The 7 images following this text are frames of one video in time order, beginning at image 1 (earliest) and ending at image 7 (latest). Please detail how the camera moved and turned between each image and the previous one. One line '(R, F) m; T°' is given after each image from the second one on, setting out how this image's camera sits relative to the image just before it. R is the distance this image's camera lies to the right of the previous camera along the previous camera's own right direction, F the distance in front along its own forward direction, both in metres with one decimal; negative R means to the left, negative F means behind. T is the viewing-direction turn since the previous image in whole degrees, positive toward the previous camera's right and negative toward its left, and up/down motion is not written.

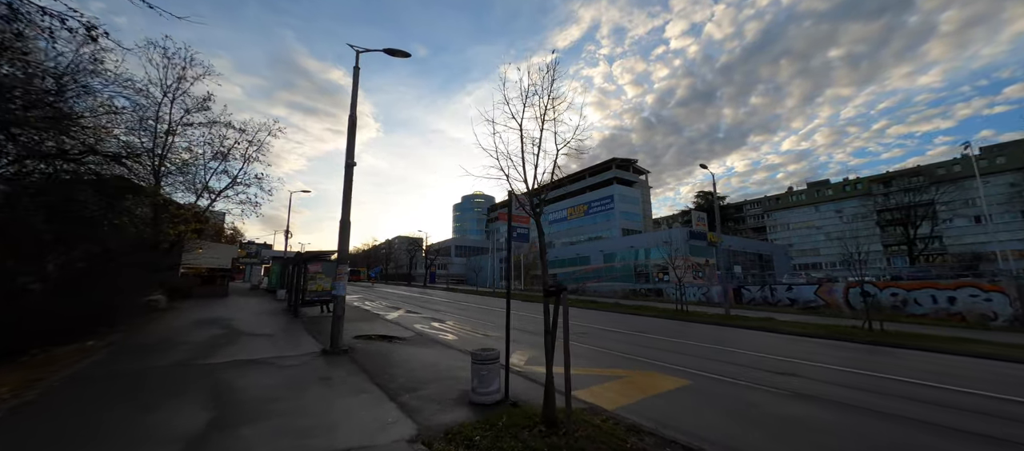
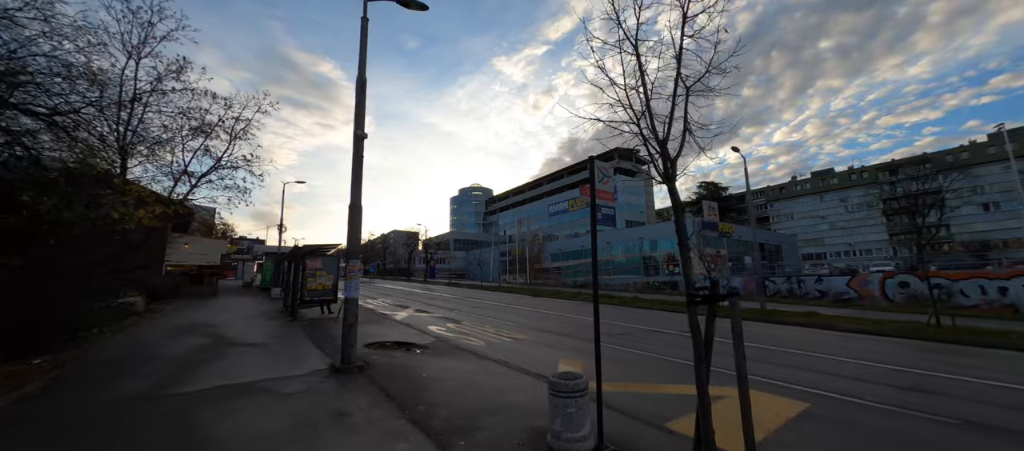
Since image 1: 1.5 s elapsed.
(-1.2, +1.7) m; +1°
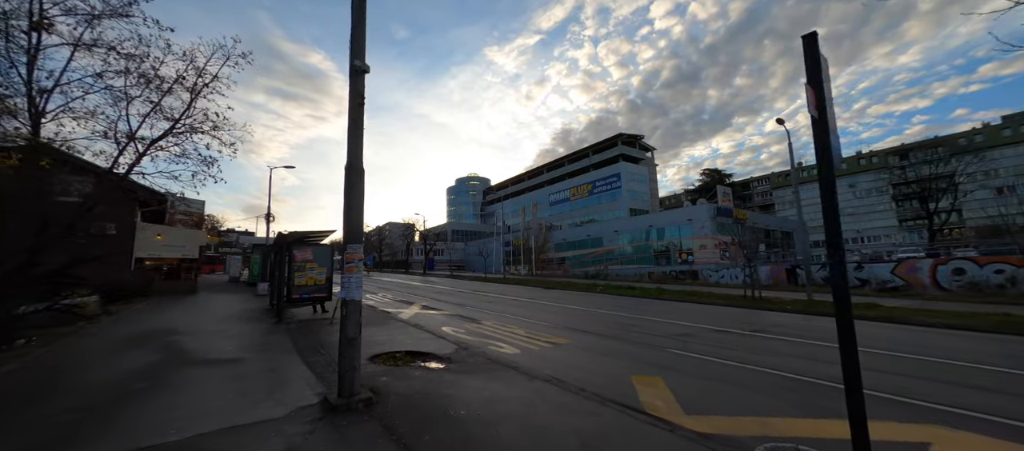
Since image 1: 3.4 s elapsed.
(-1.1, +2.2) m; +1°
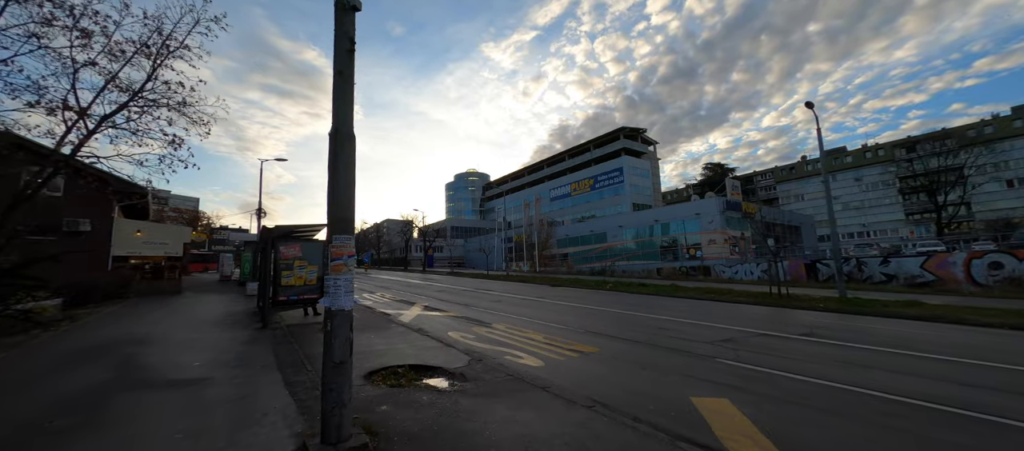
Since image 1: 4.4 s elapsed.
(-0.5, +1.3) m; 0°
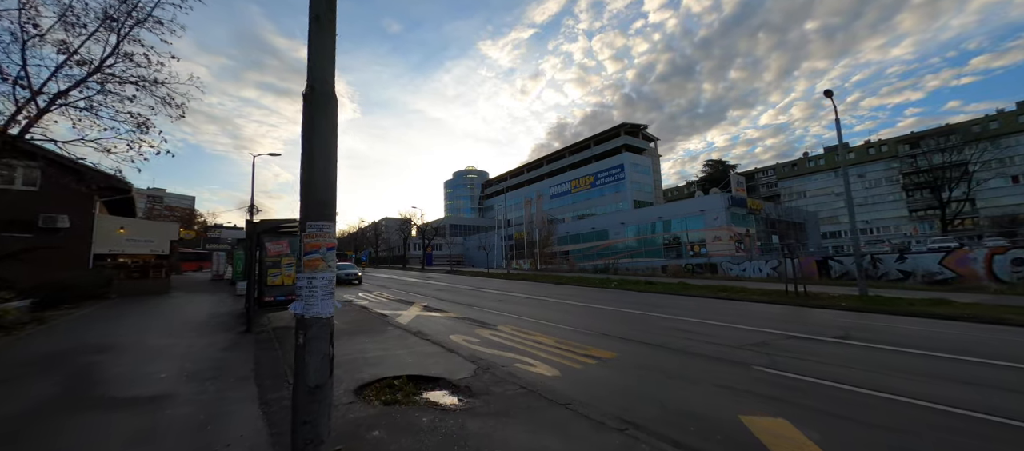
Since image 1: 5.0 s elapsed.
(-0.2, +0.8) m; 0°
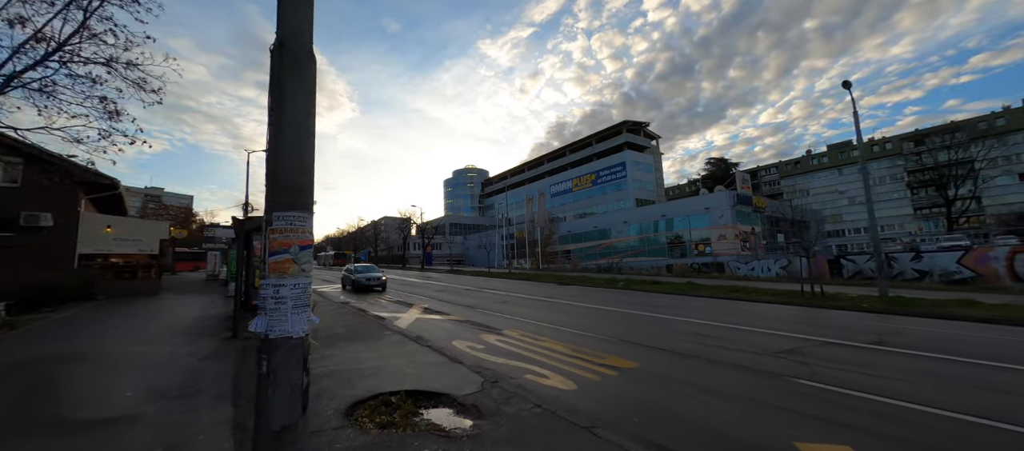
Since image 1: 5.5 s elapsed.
(-0.2, +0.7) m; 0°
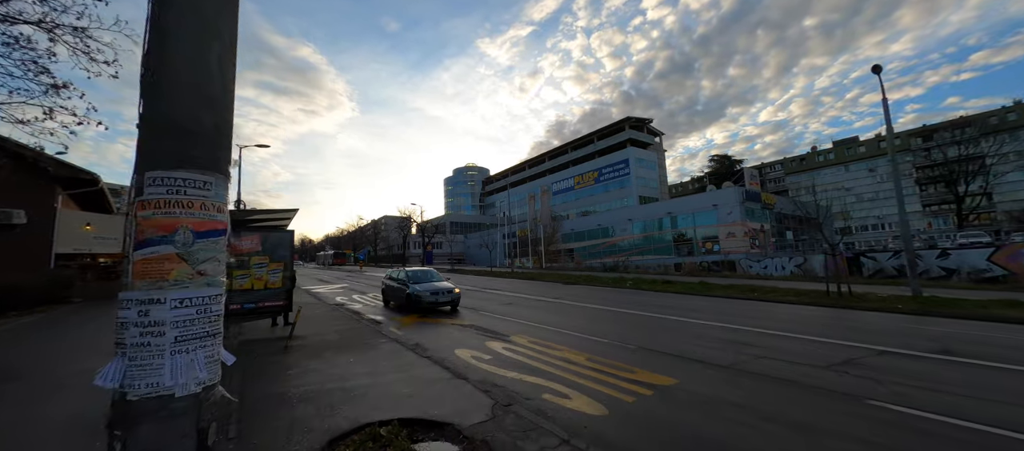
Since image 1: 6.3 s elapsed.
(-0.2, +1.0) m; 0°
